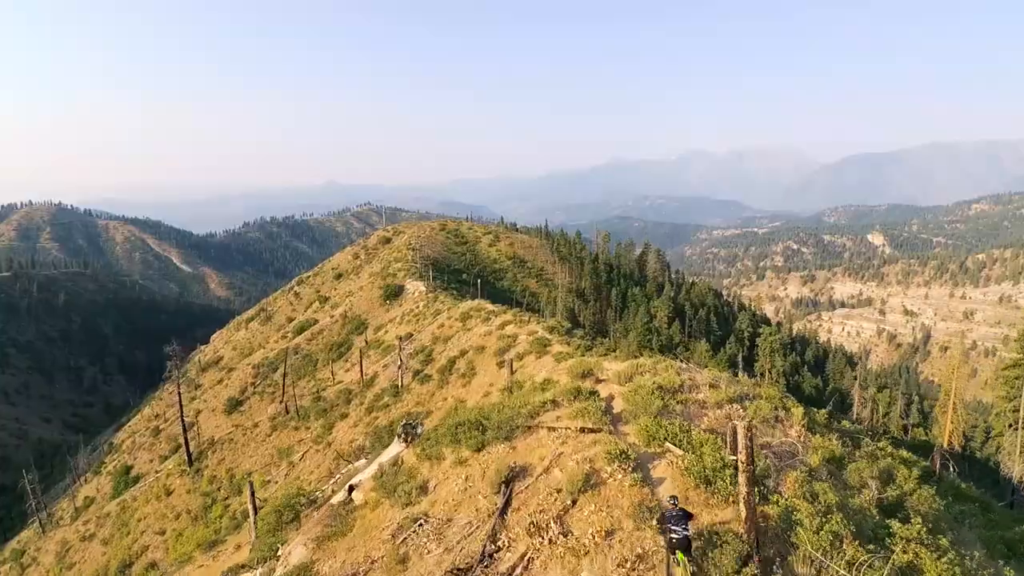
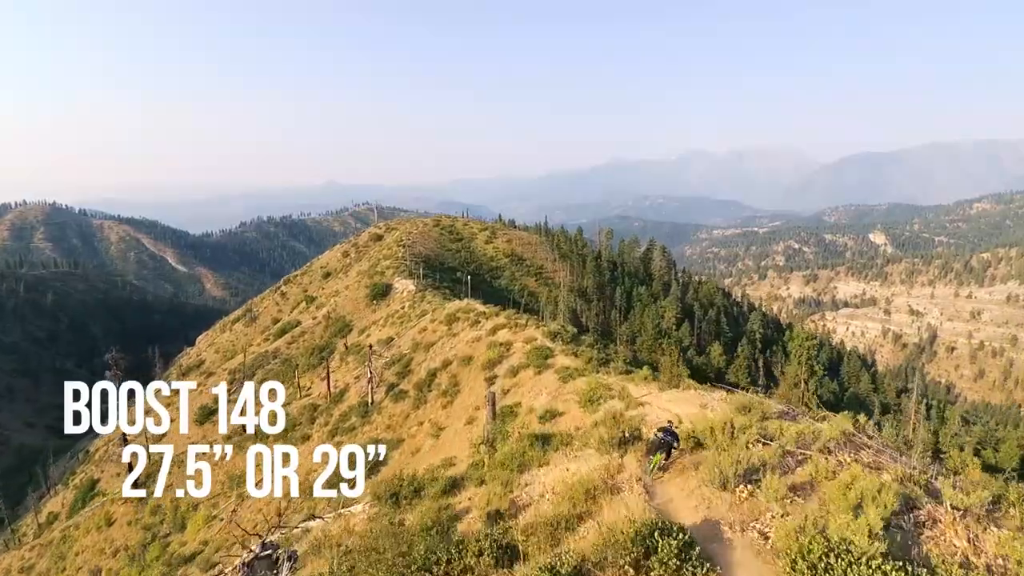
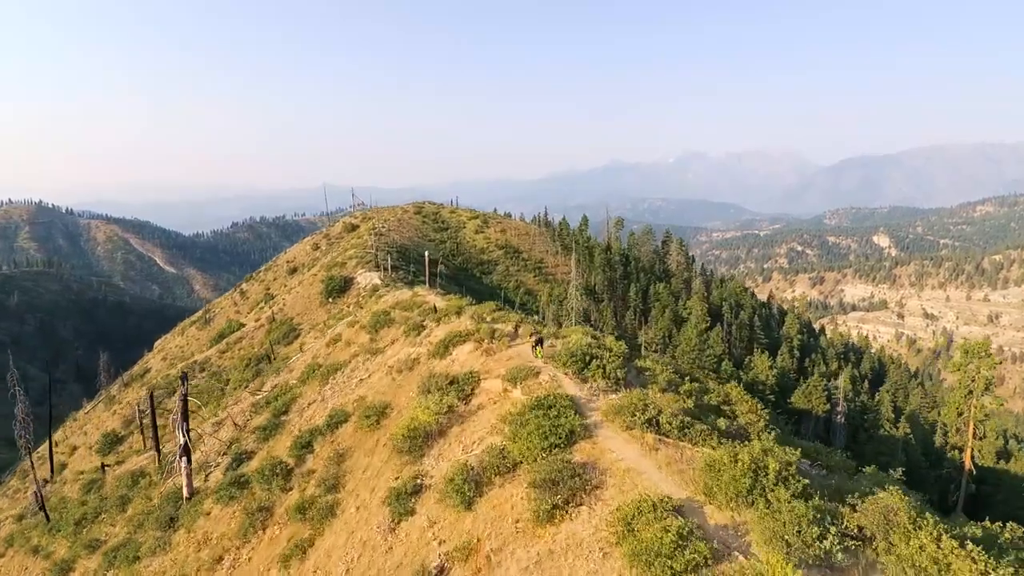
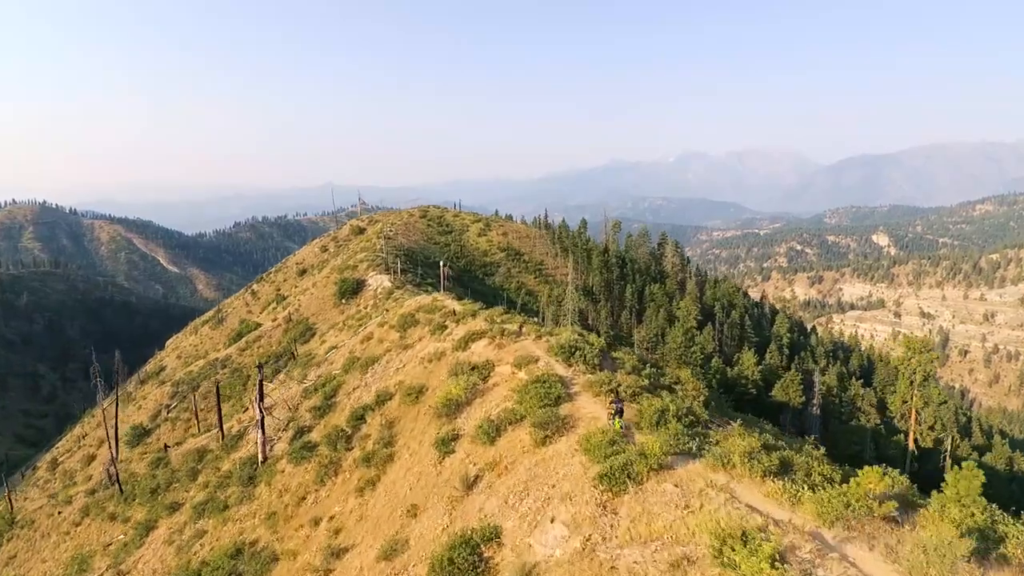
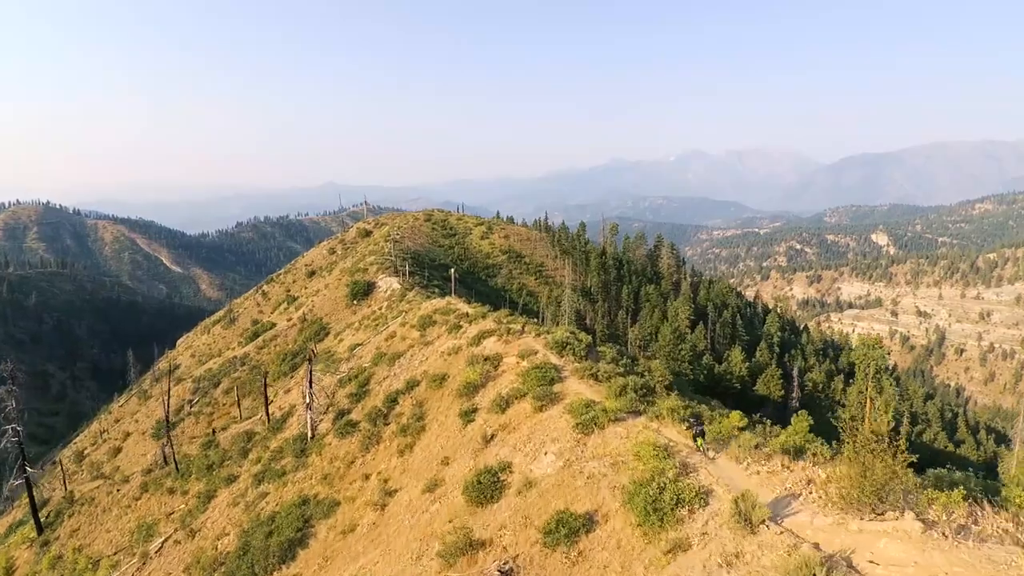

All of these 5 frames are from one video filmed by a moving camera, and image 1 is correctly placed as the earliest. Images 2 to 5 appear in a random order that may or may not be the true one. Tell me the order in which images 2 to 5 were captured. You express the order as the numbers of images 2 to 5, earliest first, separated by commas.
2, 5, 4, 3
